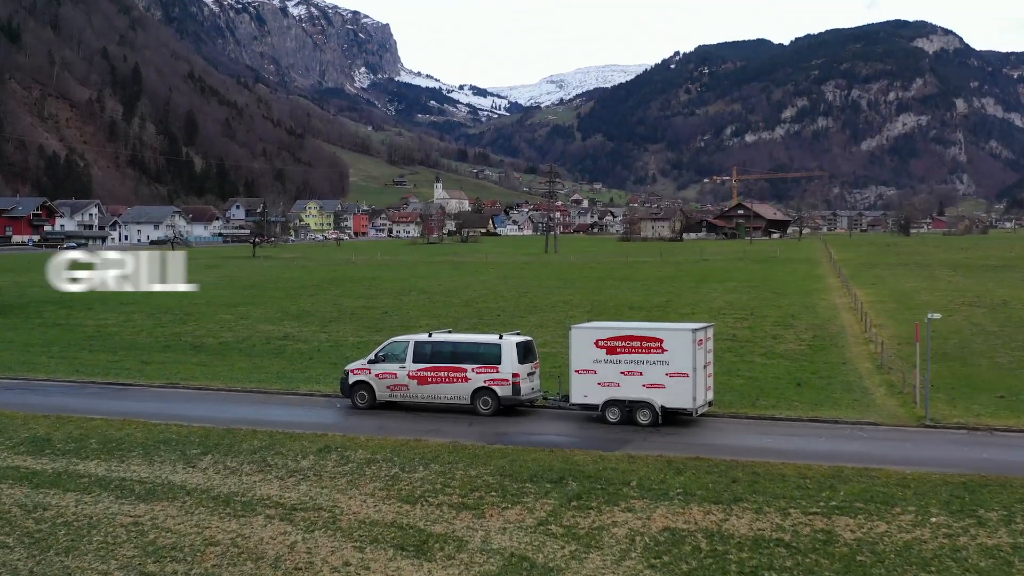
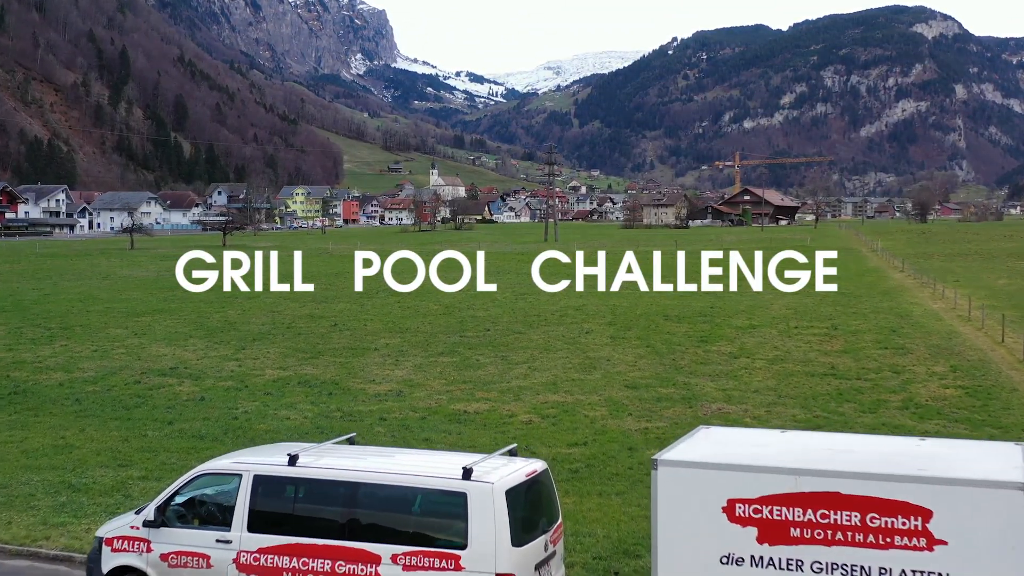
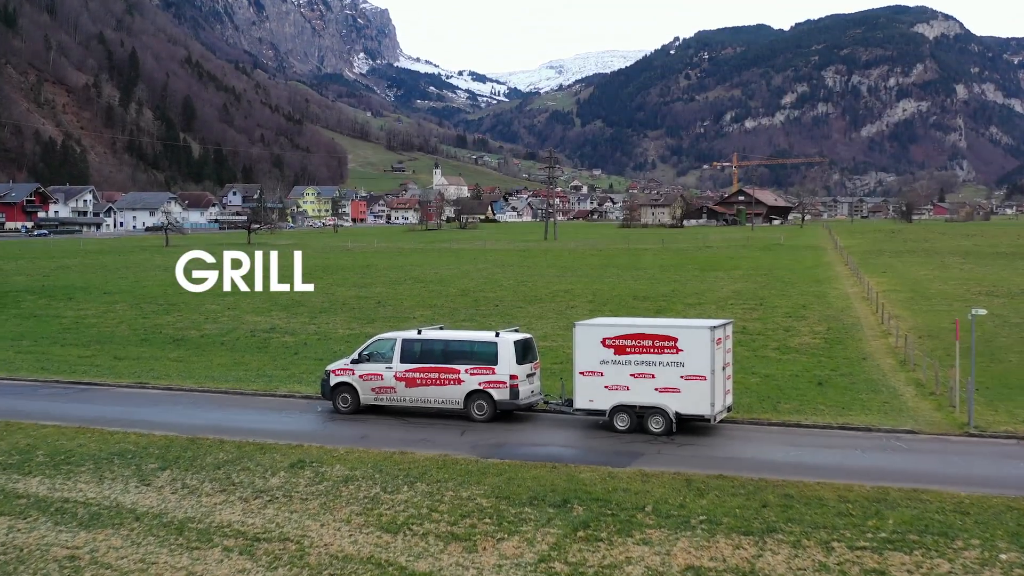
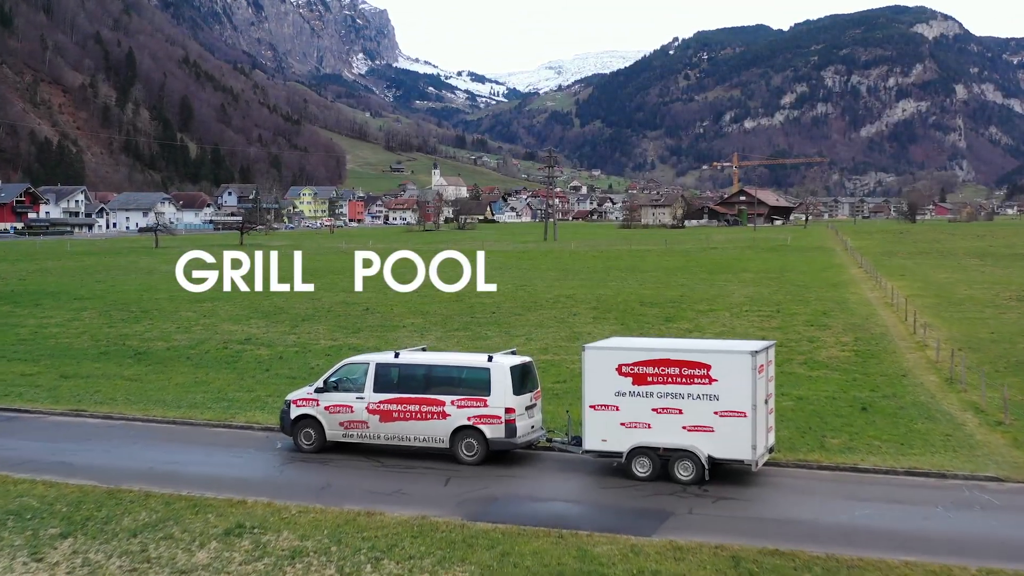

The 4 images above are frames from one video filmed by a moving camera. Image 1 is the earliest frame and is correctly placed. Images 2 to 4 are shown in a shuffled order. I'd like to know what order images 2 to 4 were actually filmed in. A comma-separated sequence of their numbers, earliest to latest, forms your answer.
3, 4, 2
